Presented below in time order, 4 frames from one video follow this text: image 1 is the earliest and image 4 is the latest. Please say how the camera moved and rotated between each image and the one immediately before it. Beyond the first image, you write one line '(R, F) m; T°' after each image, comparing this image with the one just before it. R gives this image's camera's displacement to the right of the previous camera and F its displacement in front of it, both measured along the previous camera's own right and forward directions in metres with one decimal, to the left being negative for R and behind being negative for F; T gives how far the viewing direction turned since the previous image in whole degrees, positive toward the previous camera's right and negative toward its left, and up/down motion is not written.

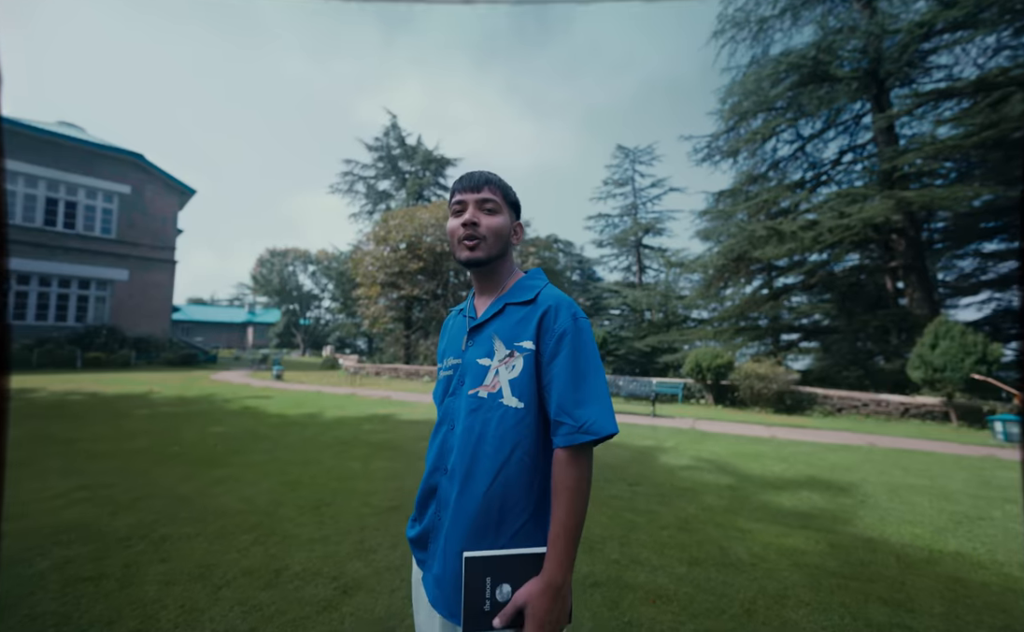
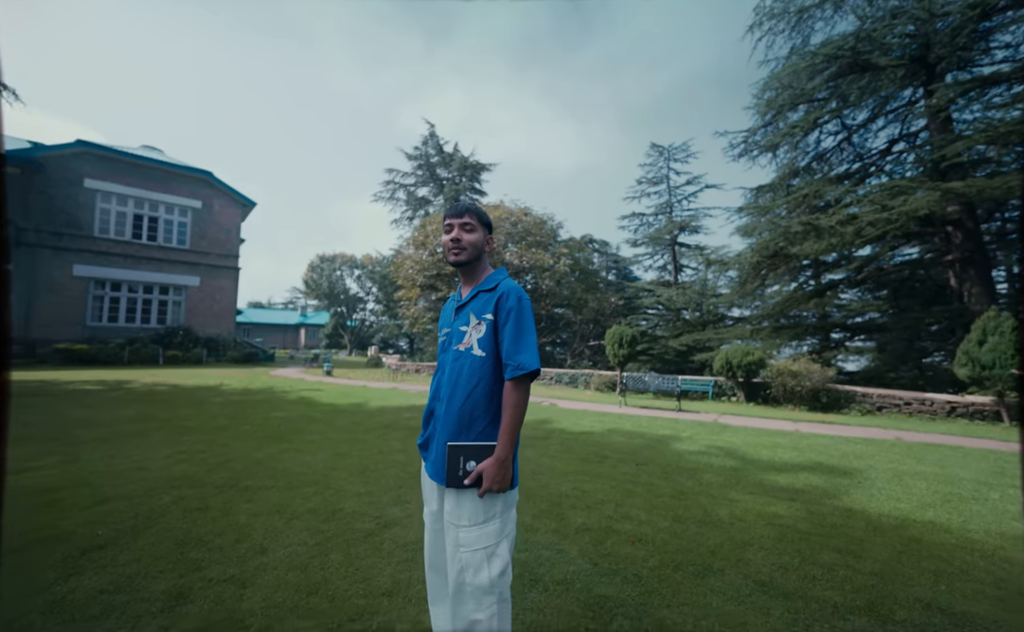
(+0.2, -0.5) m; -5°
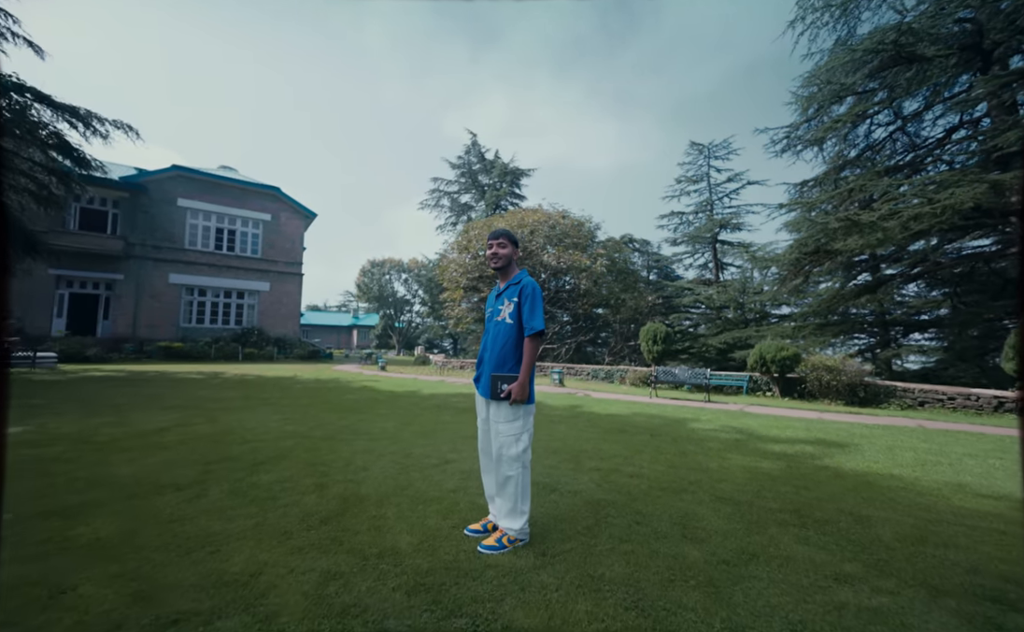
(+0.1, -0.8) m; -6°
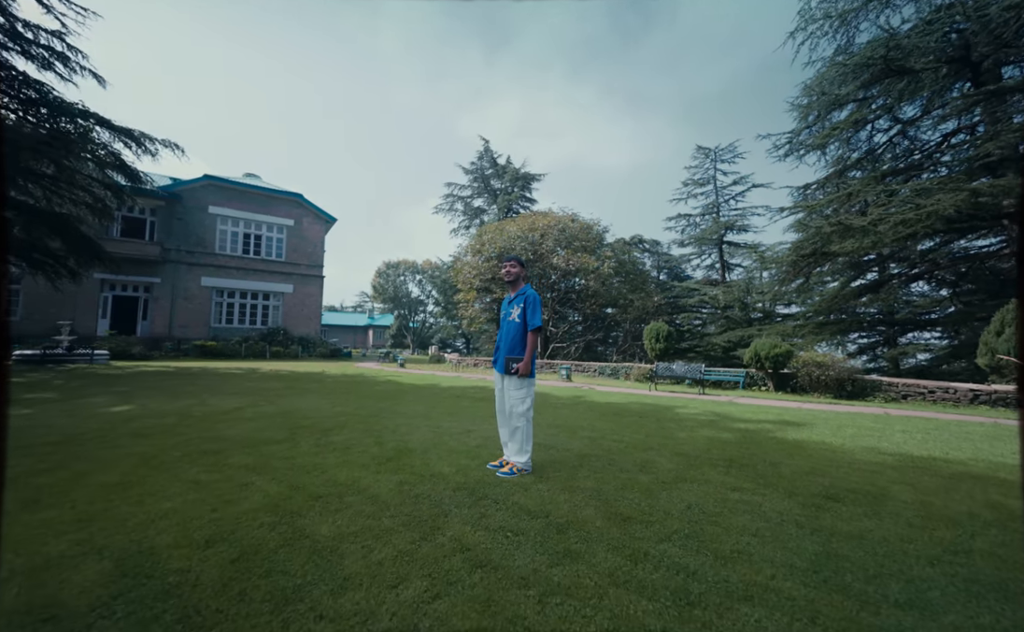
(0.0, -0.9) m; -1°
